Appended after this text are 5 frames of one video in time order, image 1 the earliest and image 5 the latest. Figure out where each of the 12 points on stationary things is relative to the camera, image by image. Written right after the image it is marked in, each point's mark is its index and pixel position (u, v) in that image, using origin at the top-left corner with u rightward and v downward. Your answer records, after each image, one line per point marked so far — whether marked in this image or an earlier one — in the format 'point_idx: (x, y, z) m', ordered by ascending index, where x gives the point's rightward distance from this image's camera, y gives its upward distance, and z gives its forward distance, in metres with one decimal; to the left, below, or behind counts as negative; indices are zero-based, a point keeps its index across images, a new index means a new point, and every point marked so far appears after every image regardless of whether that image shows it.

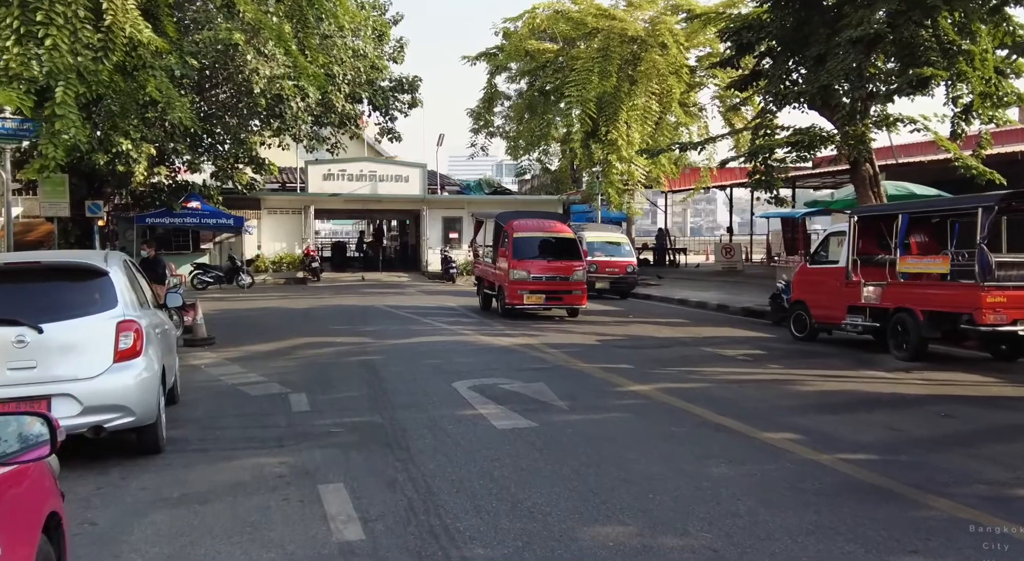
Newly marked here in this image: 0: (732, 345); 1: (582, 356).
0: (+3.2, -0.9, +12.7) m
1: (+0.9, -1.0, +11.3) m
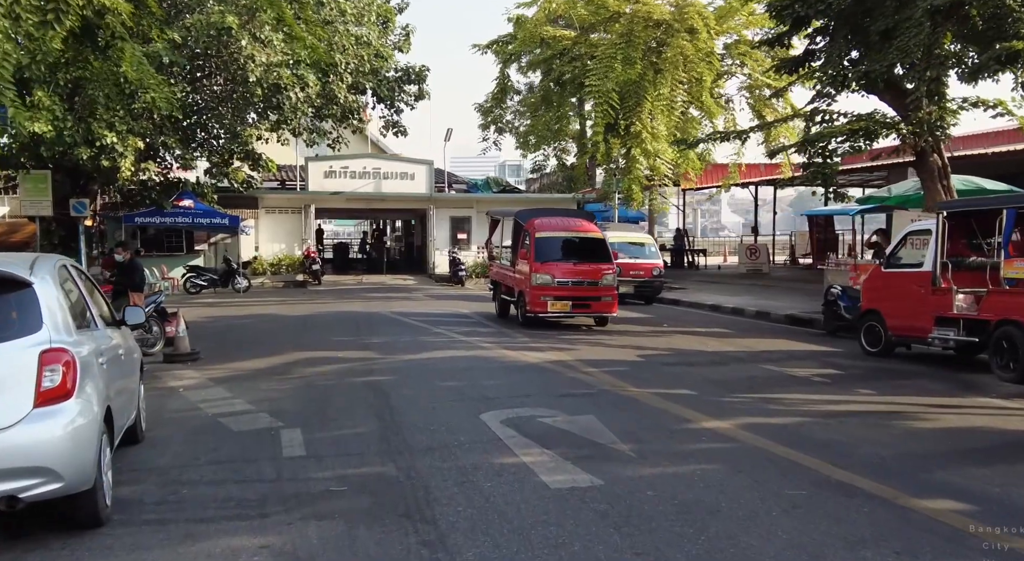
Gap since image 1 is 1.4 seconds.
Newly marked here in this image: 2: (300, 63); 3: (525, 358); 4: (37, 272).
0: (+3.6, -1.0, +11.0) m
1: (+1.3, -1.0, +9.5) m
2: (-4.7, +4.7, +19.4) m
3: (+0.2, -1.0, +11.3) m
4: (-2.9, +0.1, +5.3) m
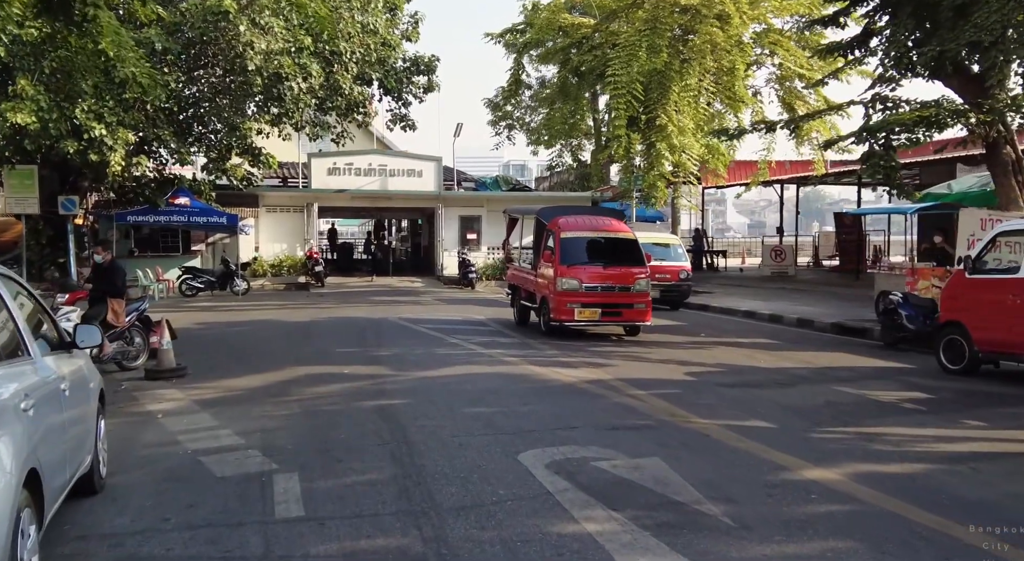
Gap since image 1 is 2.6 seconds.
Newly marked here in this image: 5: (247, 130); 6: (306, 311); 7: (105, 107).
0: (+3.9, -1.1, +9.6) m
1: (+1.6, -1.1, +8.1) m
2: (-4.3, +4.7, +17.9) m
3: (+0.5, -1.1, +9.8) m
4: (-2.6, 0.0, +3.9) m
5: (-5.5, +3.1, +18.3) m
6: (-4.6, -0.7, +19.5) m
7: (-7.1, +3.0, +15.3) m
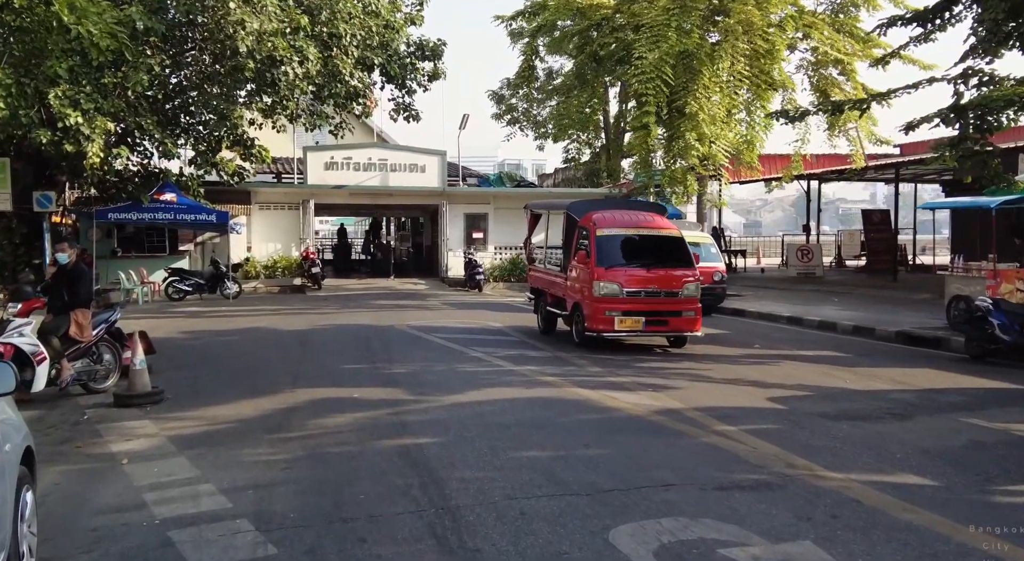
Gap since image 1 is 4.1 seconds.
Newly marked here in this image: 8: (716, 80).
0: (+4.4, -1.1, +7.9) m
1: (+2.1, -1.2, +6.4) m
2: (-3.9, +4.6, +16.2) m
3: (+0.9, -1.1, +8.1) m
4: (-2.1, -0.1, +2.2) m
5: (-5.2, +3.1, +16.5) m
6: (-4.2, -0.7, +17.7) m
7: (-6.7, +2.9, +13.5) m
8: (+4.5, +4.4, +19.6) m
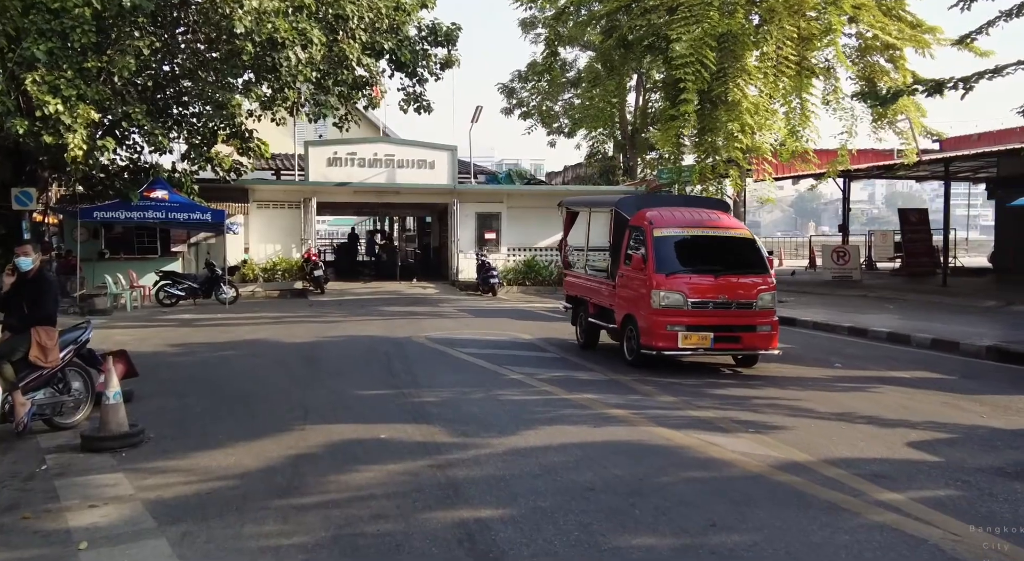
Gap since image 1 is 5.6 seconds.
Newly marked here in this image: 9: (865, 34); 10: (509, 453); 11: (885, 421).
0: (+4.9, -1.2, +6.1) m
1: (+2.6, -1.3, +4.7) m
2: (-3.4, +4.5, +14.4) m
3: (+1.5, -1.2, +6.4) m
4: (-1.5, -0.2, +0.4) m
5: (-4.7, +3.0, +14.8) m
6: (-3.7, -0.8, +16.0) m
7: (-6.2, +2.8, +11.8) m
8: (+5.0, +4.3, +17.9) m
9: (+7.9, +5.6, +19.8) m
10: (0.0, -1.3, +6.4) m
11: (+3.1, -1.2, +7.3) m
